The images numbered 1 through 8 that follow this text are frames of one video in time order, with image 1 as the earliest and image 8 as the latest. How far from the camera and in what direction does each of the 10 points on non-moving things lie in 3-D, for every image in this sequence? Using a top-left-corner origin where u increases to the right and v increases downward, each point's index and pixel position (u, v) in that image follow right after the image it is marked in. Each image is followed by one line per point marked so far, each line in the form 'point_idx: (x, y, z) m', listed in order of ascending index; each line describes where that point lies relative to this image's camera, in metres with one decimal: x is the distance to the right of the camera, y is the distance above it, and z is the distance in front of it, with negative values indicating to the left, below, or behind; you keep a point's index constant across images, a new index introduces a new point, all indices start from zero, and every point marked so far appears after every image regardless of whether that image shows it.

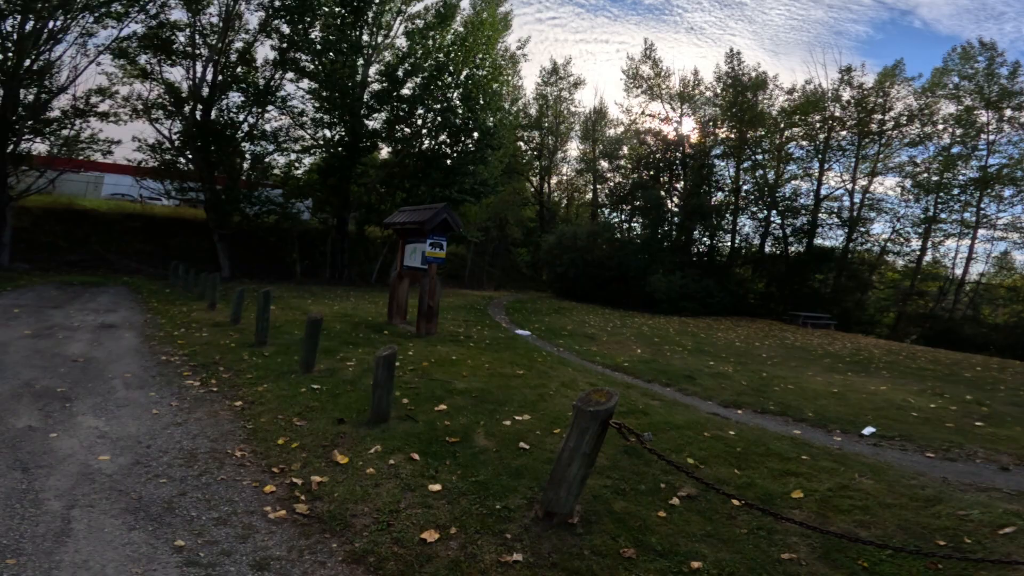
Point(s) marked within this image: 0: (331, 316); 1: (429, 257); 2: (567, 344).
0: (-6.4, -1.0, +19.0) m
1: (-2.3, +0.7, +15.6) m
2: (+1.8, -1.9, +18.0) m
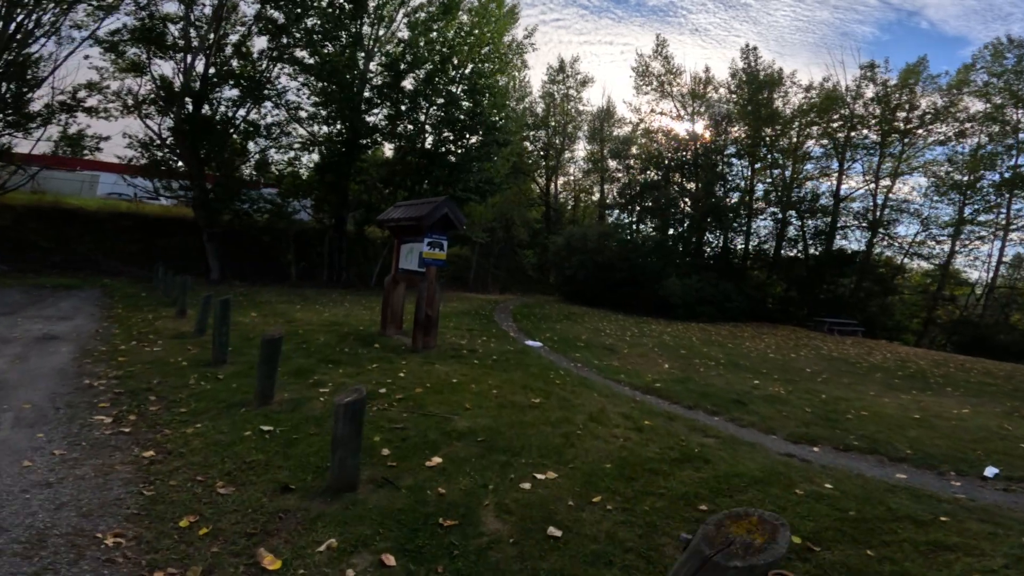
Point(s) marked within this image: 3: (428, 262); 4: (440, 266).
0: (-6.1, -1.1, +16.7) m
1: (-2.1, +0.6, +13.3) m
2: (+2.2, -2.0, +15.7) m
3: (-2.0, +0.4, +13.2) m
4: (-1.7, +0.4, +13.5) m
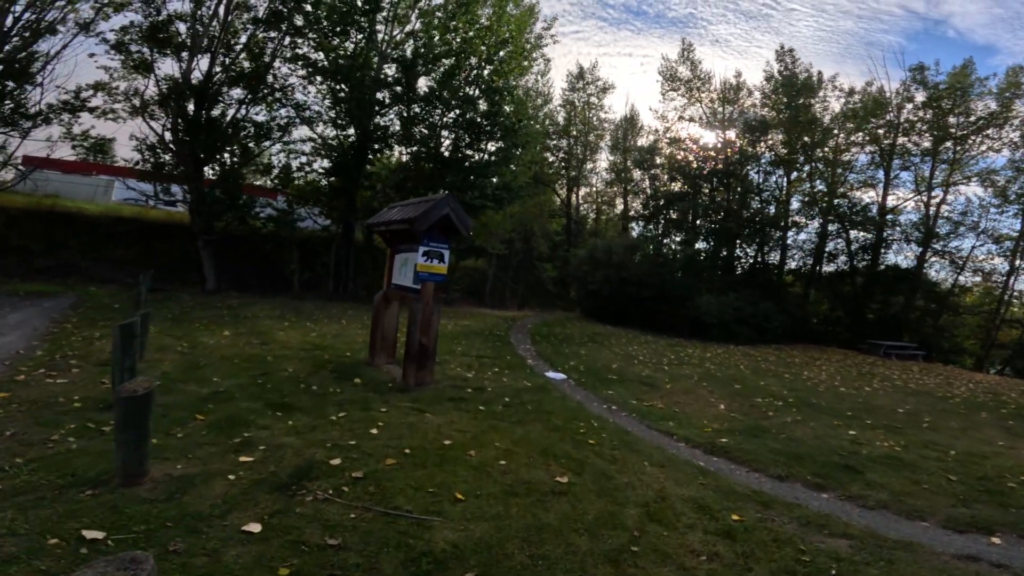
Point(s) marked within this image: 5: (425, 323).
0: (-5.6, -1.5, +13.9) m
1: (-1.7, +0.2, +10.4) m
2: (+2.6, -2.5, +12.6) m
3: (-1.7, +0.1, +10.3) m
4: (-1.3, 0.0, +10.6) m
5: (-1.6, -0.9, +10.4) m
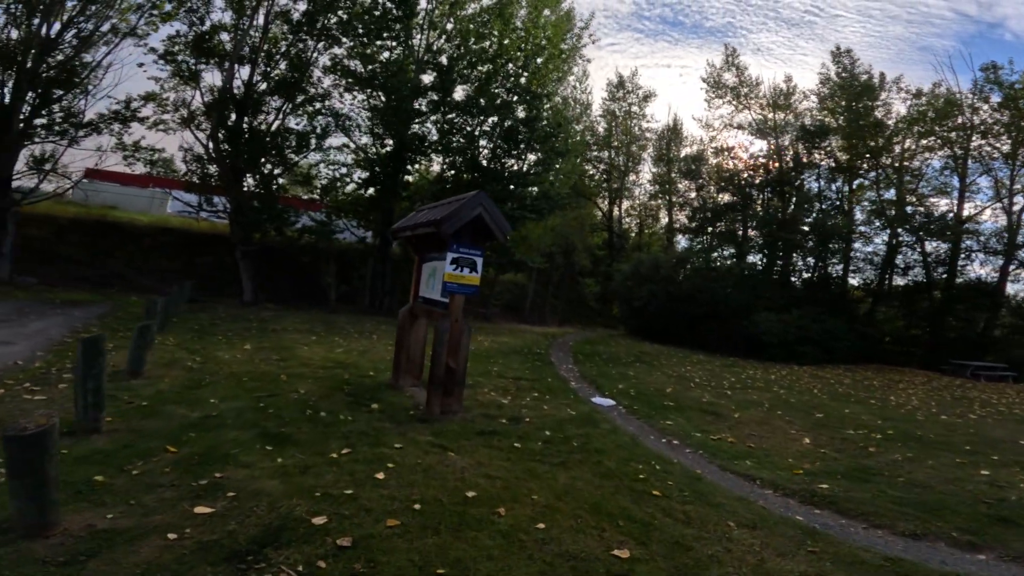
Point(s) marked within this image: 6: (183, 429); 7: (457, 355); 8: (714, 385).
0: (-4.7, -1.8, +12.7) m
1: (-1.0, +0.1, +9.0) m
2: (+3.4, -2.7, +10.7) m
3: (-1.0, -0.1, +8.9) m
4: (-0.6, -0.2, +9.1) m
5: (-1.0, -1.1, +8.9) m
6: (-4.3, -1.9, +7.0) m
7: (-0.9, -1.2, +8.9) m
8: (+6.4, -2.9, +16.8) m
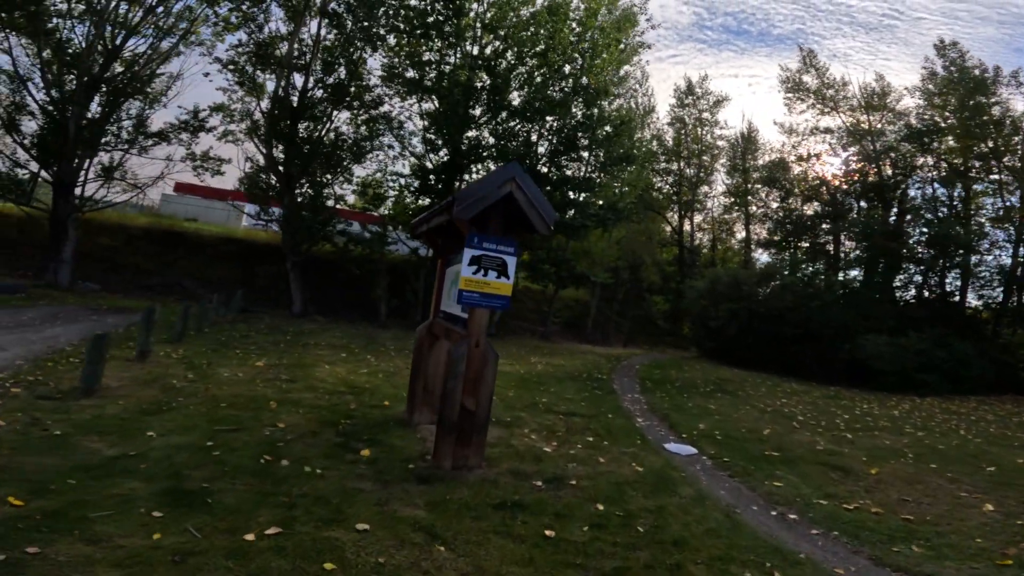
0: (-3.7, -2.0, +10.6) m
1: (-0.5, 0.0, +6.5) m
2: (+4.0, -2.9, +7.6) m
3: (-0.5, -0.2, +6.4) m
4: (-0.1, -0.2, +6.6) m
5: (-0.5, -1.1, +6.4) m
6: (-4.0, -1.8, +4.9) m
7: (-0.4, -1.3, +6.4) m
8: (+7.7, -3.4, +13.3) m
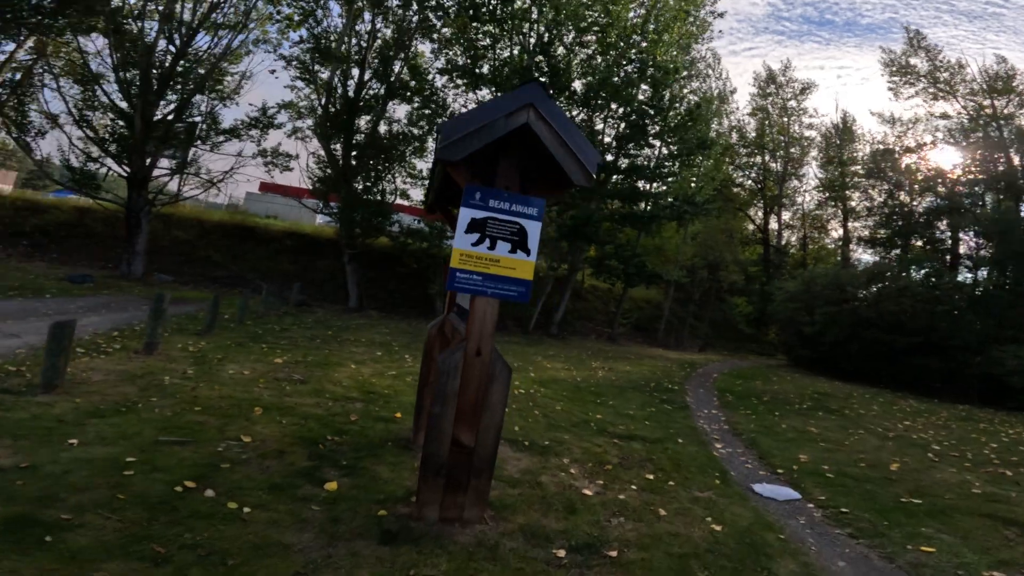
0: (-3.0, -1.7, +9.1) m
1: (-0.4, +0.2, +4.6) m
2: (+4.2, -2.8, +5.1) m
3: (-0.4, 0.0, +4.5) m
4: (+0.1, -0.1, +4.6) m
5: (-0.4, -1.0, +4.5) m
6: (-4.1, -1.6, +3.5) m
7: (-0.3, -1.1, +4.5) m
8: (+8.7, -3.3, +10.2) m
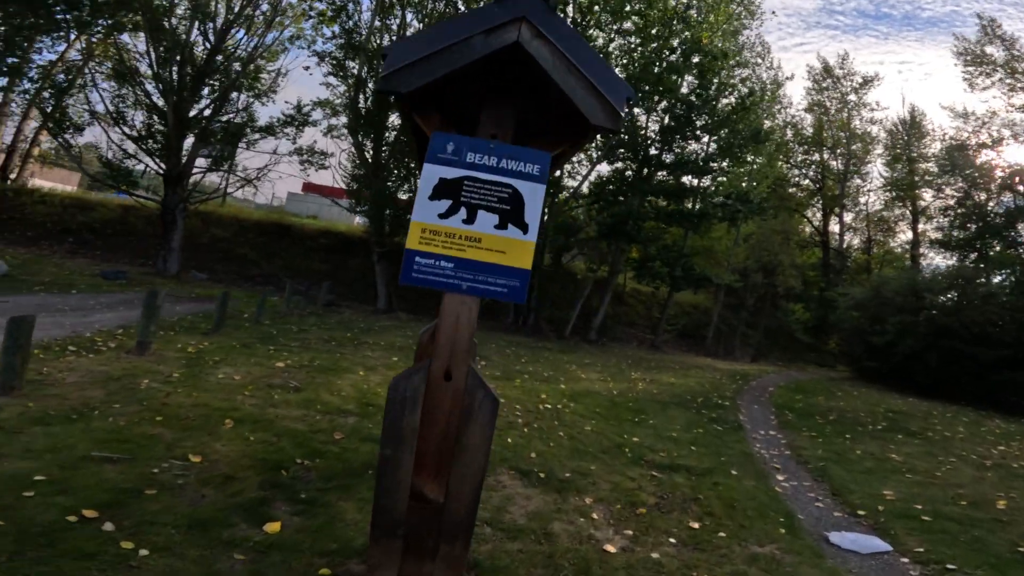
0: (-2.7, -1.7, +8.0) m
1: (-0.4, +0.2, +3.4) m
2: (+4.2, -2.8, +3.4) m
3: (-0.5, +0.1, +3.3) m
4: (0.0, 0.0, +3.3) m
5: (-0.4, -0.9, +3.2) m
6: (-4.2, -1.5, +2.5) m
7: (-0.4, -1.1, +3.2) m
8: (+9.0, -3.4, +8.2) m
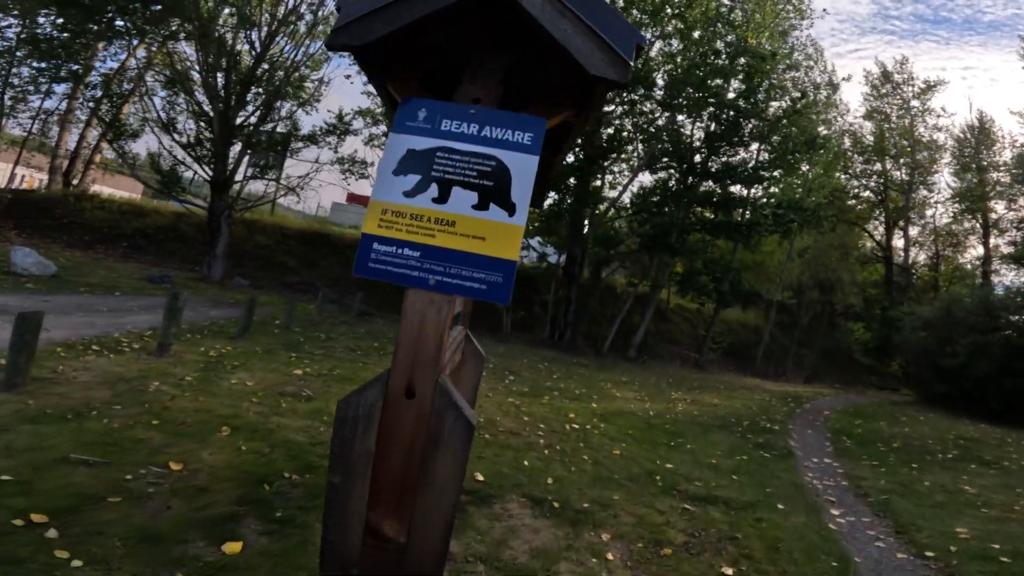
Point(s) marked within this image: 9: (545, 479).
0: (-2.5, -1.7, +7.6) m
1: (-0.5, +0.3, +2.8) m
2: (+4.0, -2.8, +2.4) m
3: (-0.6, +0.1, +2.7) m
4: (-0.1, 0.0, +2.8) m
5: (-0.5, -0.9, +2.7) m
6: (-4.4, -1.3, +2.2) m
7: (-0.5, -1.0, +2.7) m
8: (+9.2, -3.7, +6.8) m
9: (+0.4, -2.2, +6.3) m
